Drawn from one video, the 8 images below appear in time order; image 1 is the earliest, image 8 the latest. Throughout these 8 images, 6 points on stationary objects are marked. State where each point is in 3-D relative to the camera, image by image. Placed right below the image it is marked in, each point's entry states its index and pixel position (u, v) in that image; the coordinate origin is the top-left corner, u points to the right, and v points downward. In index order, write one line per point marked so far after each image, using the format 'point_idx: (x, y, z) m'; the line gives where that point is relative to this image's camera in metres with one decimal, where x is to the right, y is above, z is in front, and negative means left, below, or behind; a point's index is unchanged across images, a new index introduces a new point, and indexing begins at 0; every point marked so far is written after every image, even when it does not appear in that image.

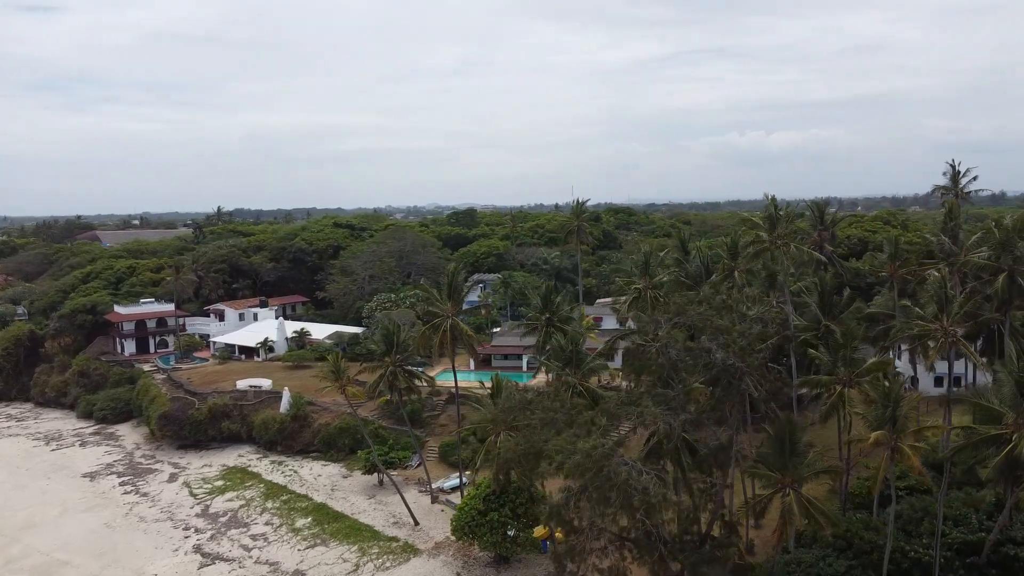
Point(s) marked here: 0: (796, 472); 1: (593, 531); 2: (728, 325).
0: (+6.1, -3.9, +17.2) m
1: (+1.7, -5.2, +17.3) m
2: (+4.7, -0.7, +17.2) m
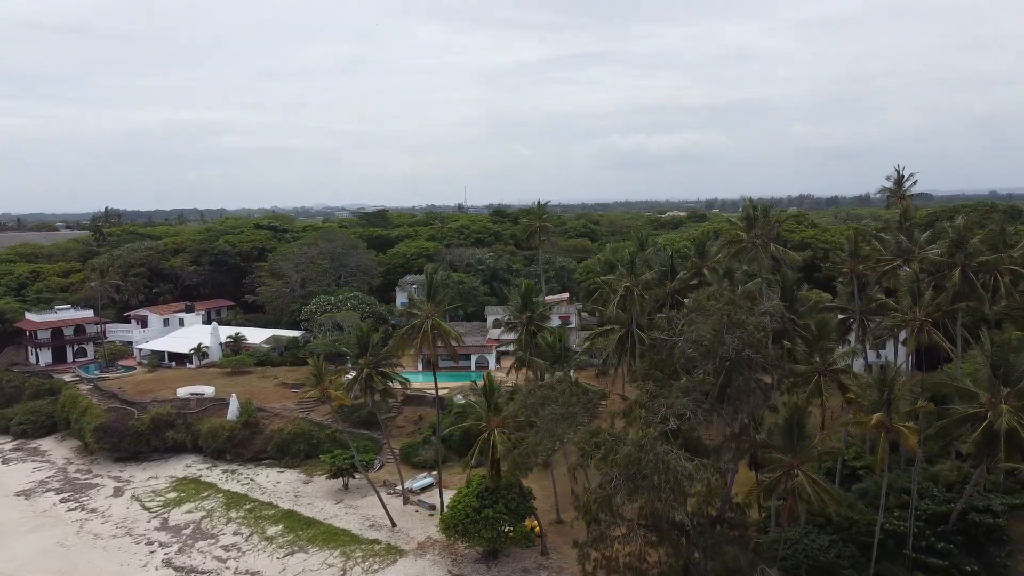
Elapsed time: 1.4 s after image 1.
0: (+6.7, -3.8, +18.5) m
1: (+2.4, -5.1, +18.0) m
2: (+5.3, -0.6, +18.3) m
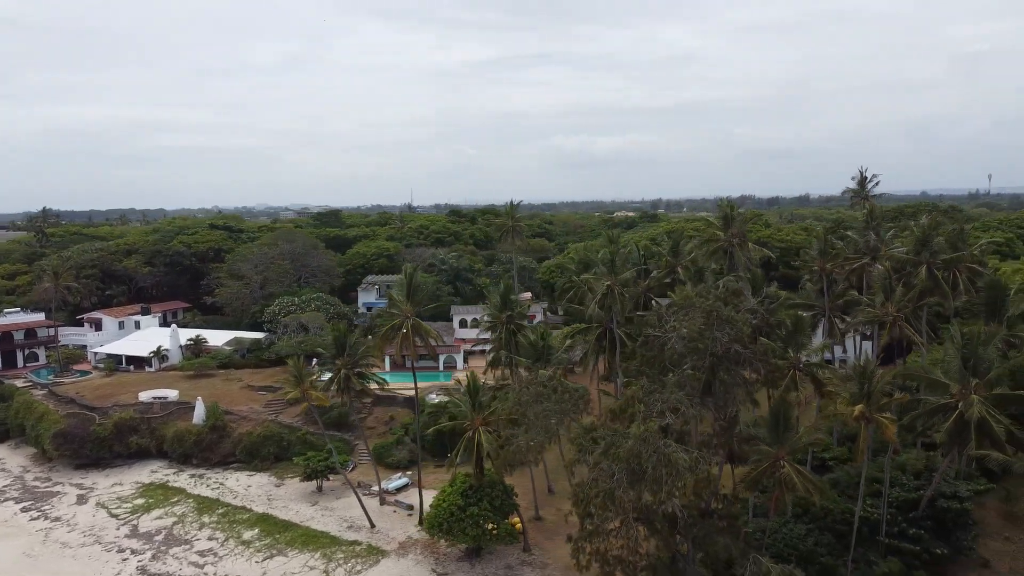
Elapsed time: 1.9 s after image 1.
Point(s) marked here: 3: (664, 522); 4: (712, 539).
0: (+6.6, -3.7, +19.2) m
1: (+2.3, -5.1, +18.4) m
2: (+5.2, -0.6, +18.9) m
3: (+3.5, -5.4, +18.7) m
4: (+4.6, -5.8, +18.8) m
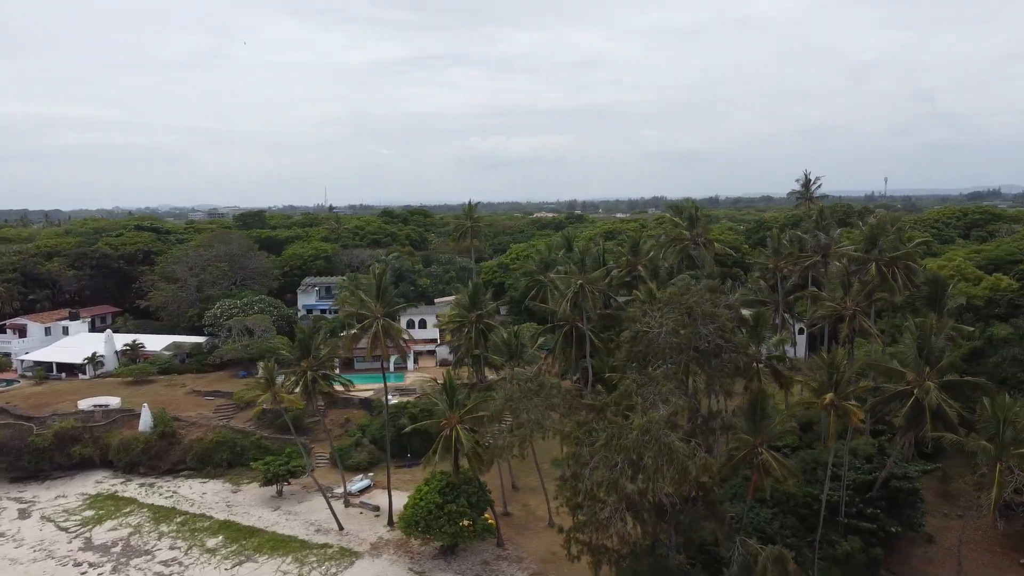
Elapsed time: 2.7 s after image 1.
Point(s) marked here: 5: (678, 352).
0: (+6.4, -3.6, +20.3) m
1: (+2.2, -5.0, +19.1) m
2: (+5.0, -0.5, +19.8) m
3: (+3.4, -5.3, +19.5) m
4: (+4.5, -5.7, +19.7) m
5: (+4.0, -1.6, +19.8) m
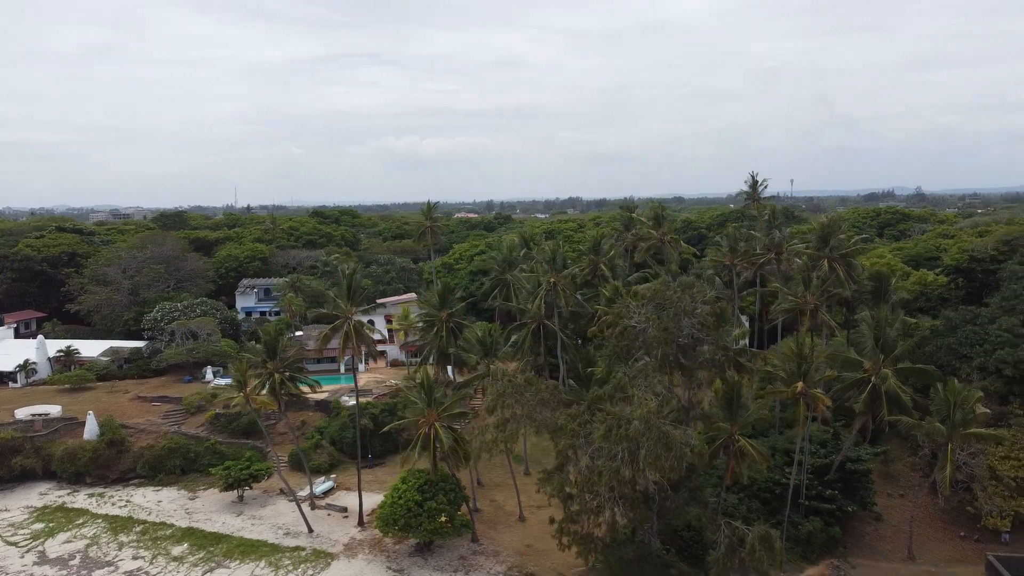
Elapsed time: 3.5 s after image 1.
0: (+6.1, -3.5, +21.4) m
1: (+2.1, -4.9, +19.8) m
2: (+4.8, -0.4, +20.8) m
3: (+3.2, -5.3, +20.3) m
4: (+4.3, -5.6, +20.7) m
5: (+3.8, -1.5, +20.7) m
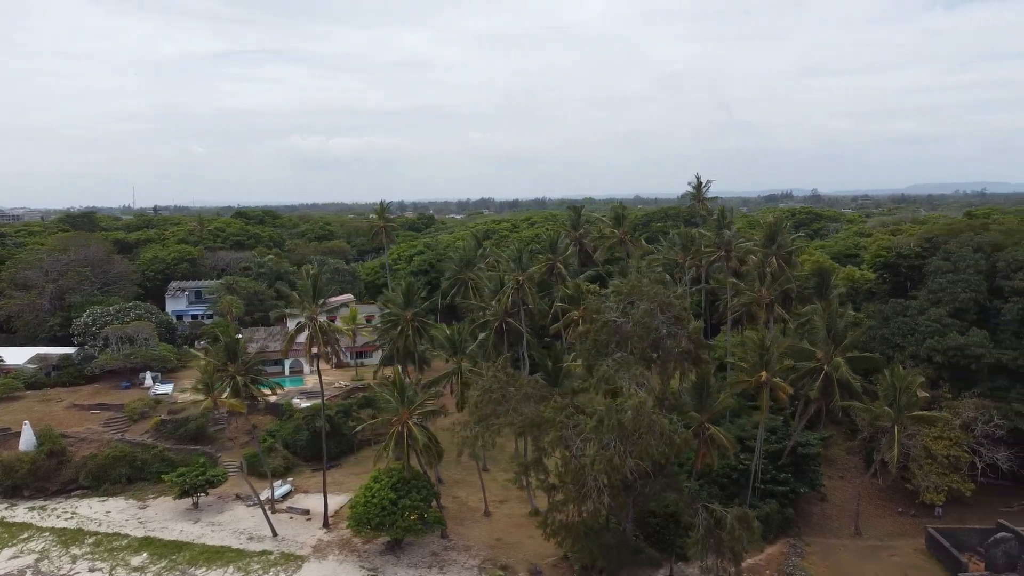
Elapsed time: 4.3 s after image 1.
0: (+5.6, -3.4, +22.6) m
1: (+1.8, -4.9, +20.5) m
2: (+4.3, -0.3, +21.8) m
3: (+2.9, -5.2, +21.2) m
4: (+3.9, -5.5, +21.6) m
5: (+3.3, -1.4, +21.6) m
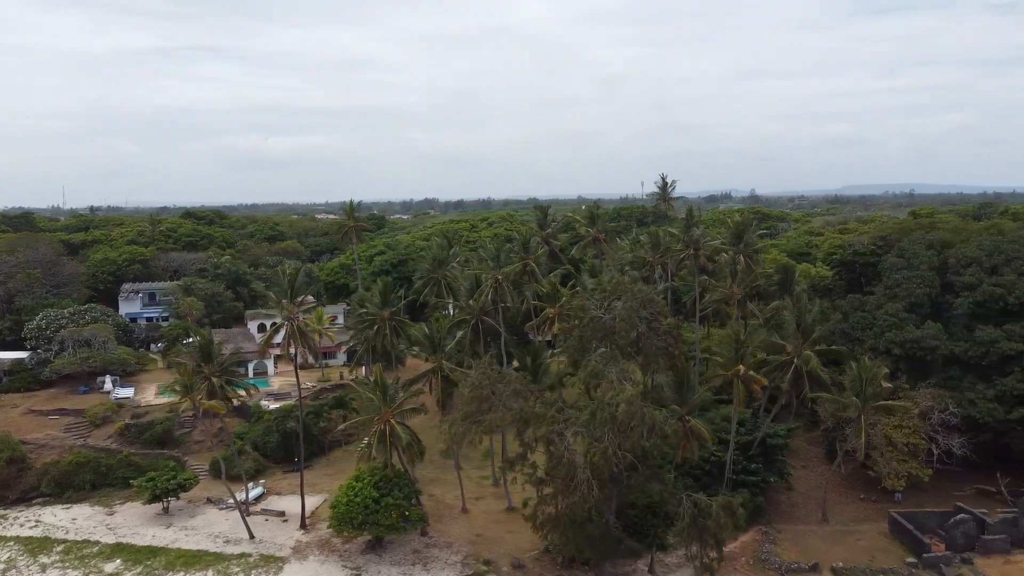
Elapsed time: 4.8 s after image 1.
0: (+5.2, -3.3, +23.3) m
1: (+1.6, -4.8, +21.0) m
2: (+3.9, -0.2, +22.4) m
3: (+2.6, -5.1, +21.7) m
4: (+3.6, -5.4, +22.2) m
5: (+3.0, -1.3, +22.2) m
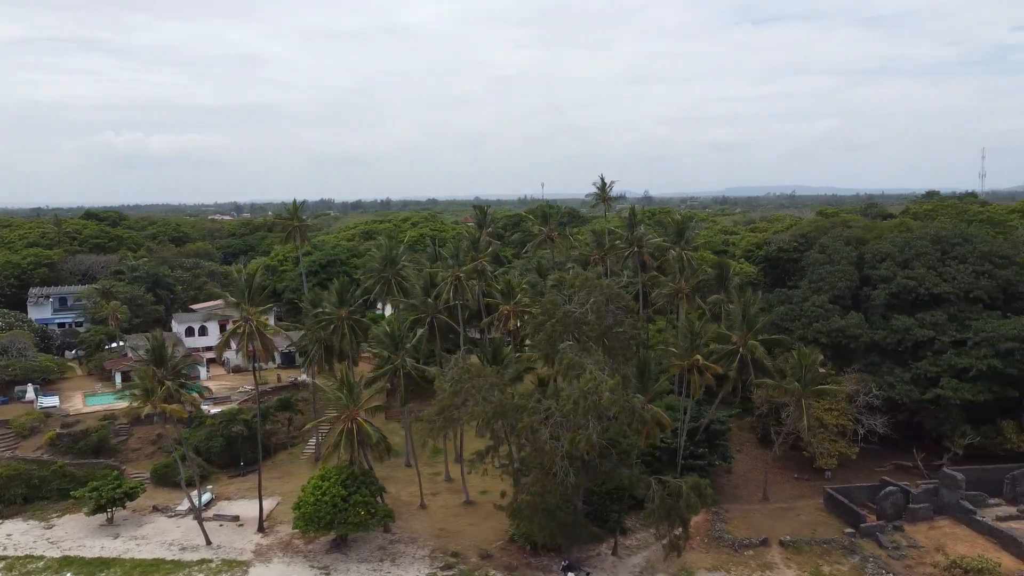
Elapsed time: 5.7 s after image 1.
0: (+4.3, -3.1, +24.5) m
1: (+1.1, -4.7, +21.8) m
2: (+3.1, -0.1, +23.6) m
3: (+1.9, -4.9, +22.7) m
4: (+2.9, -5.3, +23.3) m
5: (+2.2, -1.2, +23.2) m
